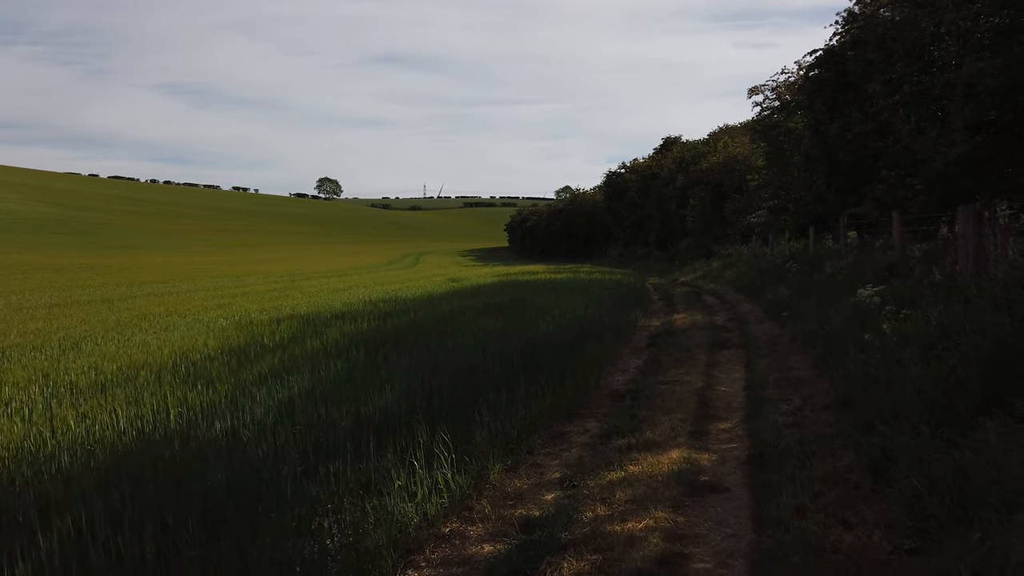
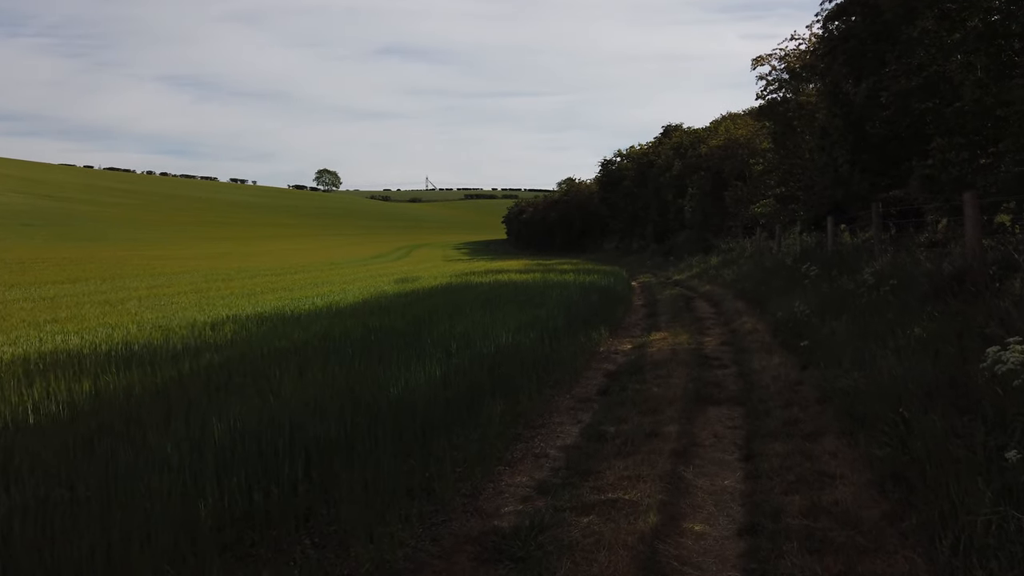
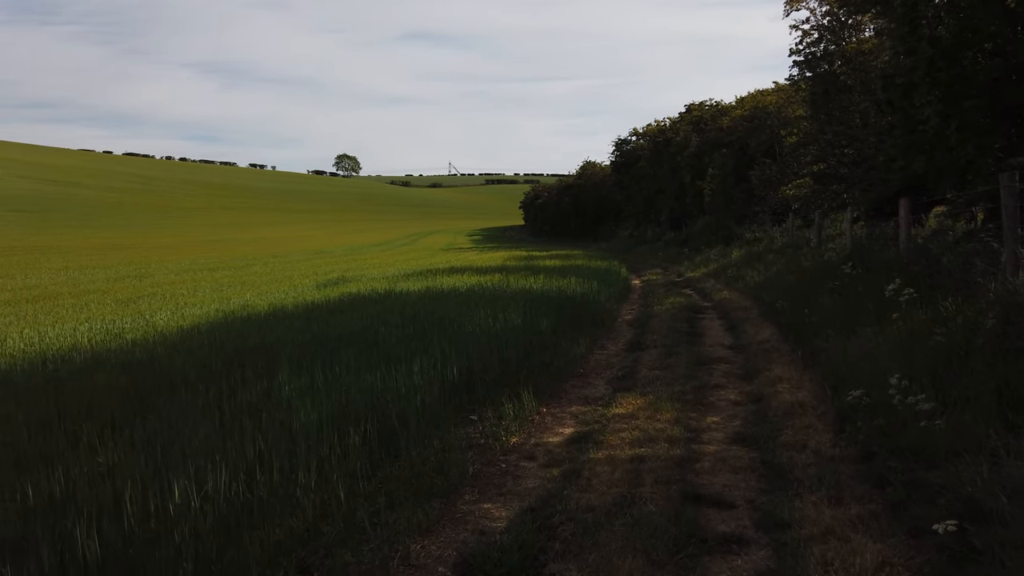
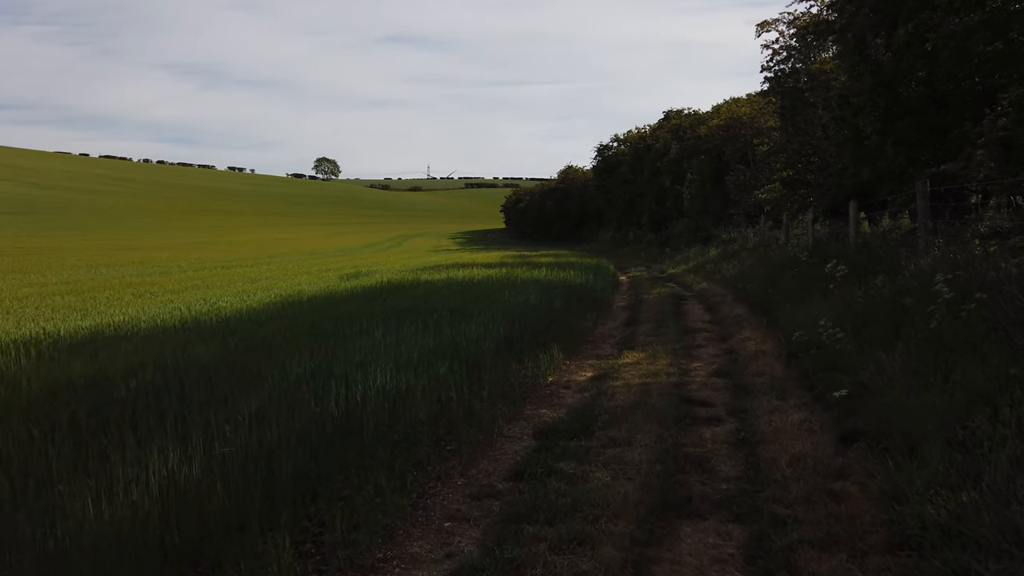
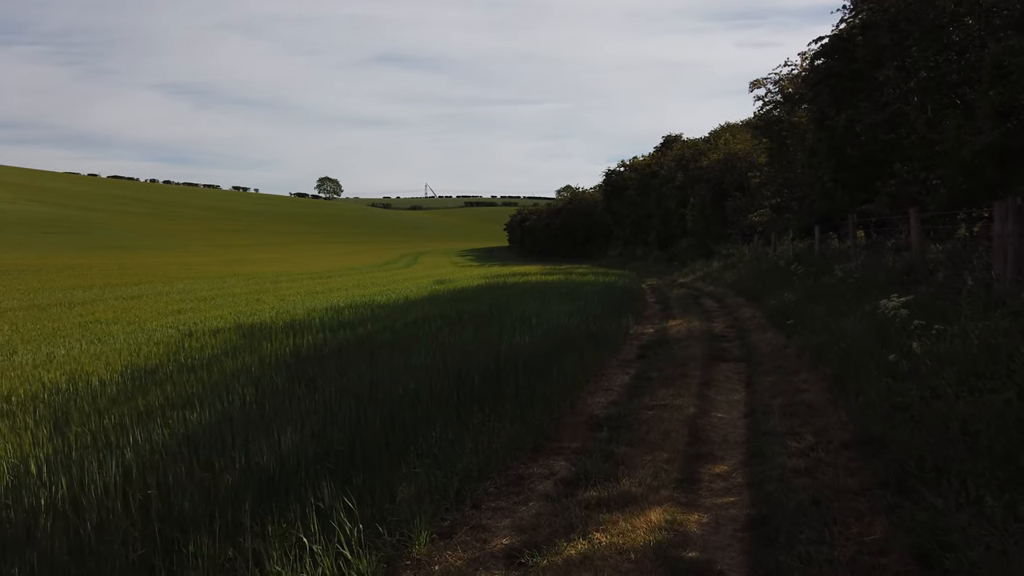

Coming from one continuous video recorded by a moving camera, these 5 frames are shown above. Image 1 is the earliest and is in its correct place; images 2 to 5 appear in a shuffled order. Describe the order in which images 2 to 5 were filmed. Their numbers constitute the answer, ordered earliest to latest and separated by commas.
5, 2, 4, 3
